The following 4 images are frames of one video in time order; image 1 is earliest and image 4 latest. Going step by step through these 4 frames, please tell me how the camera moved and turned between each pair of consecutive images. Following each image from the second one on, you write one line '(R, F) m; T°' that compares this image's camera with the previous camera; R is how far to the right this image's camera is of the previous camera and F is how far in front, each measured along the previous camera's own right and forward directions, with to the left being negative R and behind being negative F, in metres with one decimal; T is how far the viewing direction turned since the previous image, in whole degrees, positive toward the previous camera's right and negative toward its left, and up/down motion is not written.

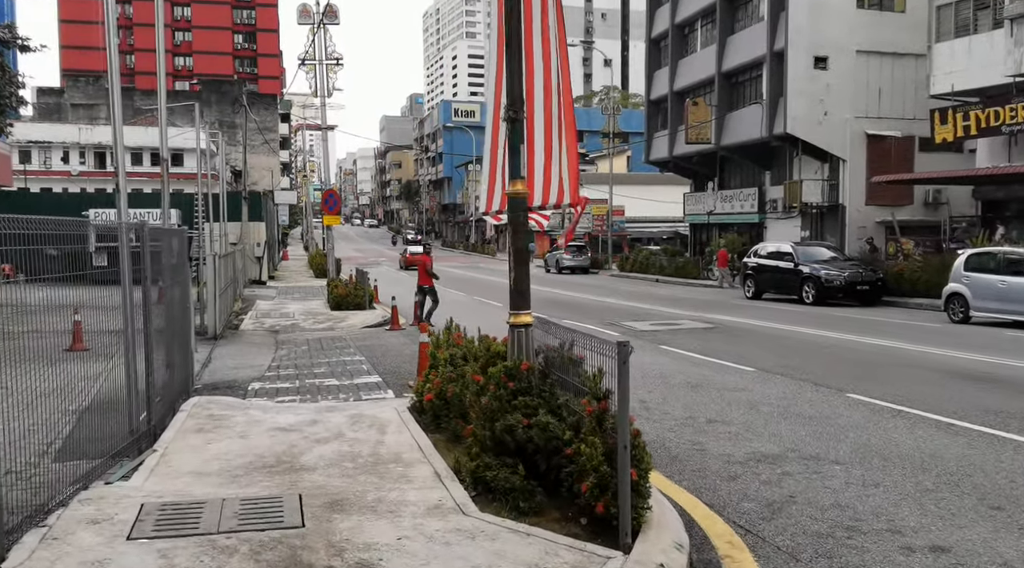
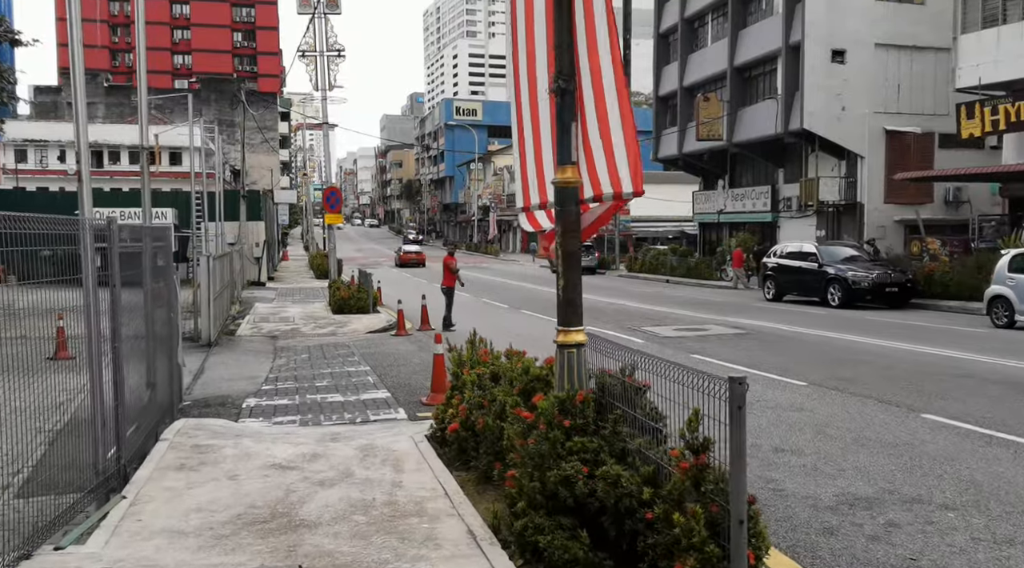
(-0.3, +1.0) m; 0°
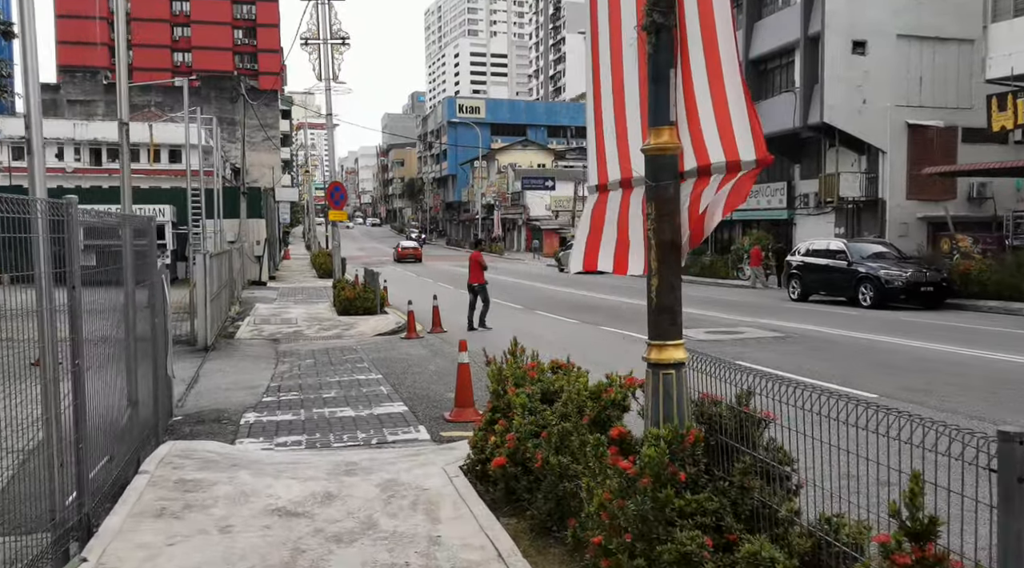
(-0.3, +1.1) m; 0°
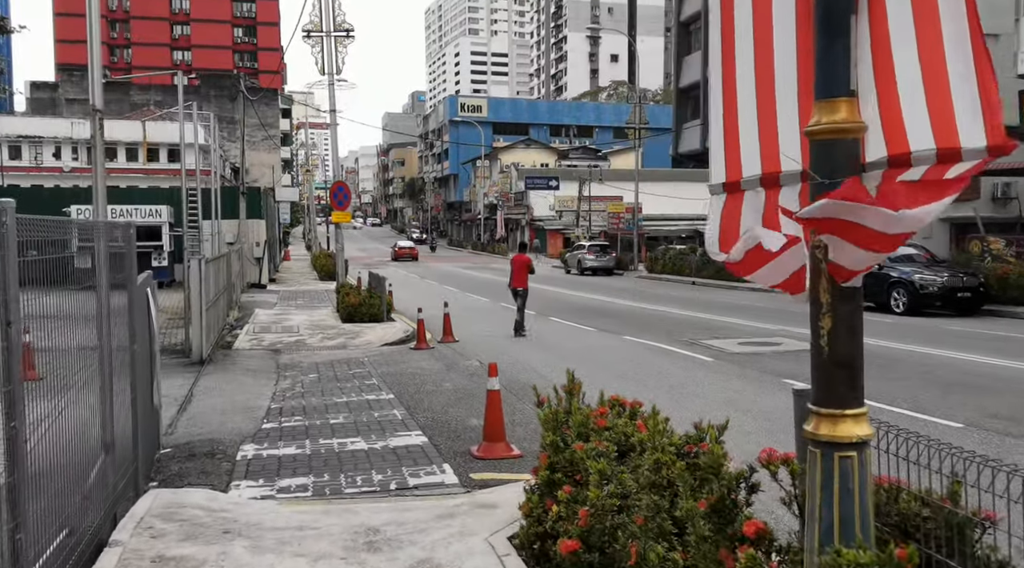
(-0.3, +1.0) m; 0°
